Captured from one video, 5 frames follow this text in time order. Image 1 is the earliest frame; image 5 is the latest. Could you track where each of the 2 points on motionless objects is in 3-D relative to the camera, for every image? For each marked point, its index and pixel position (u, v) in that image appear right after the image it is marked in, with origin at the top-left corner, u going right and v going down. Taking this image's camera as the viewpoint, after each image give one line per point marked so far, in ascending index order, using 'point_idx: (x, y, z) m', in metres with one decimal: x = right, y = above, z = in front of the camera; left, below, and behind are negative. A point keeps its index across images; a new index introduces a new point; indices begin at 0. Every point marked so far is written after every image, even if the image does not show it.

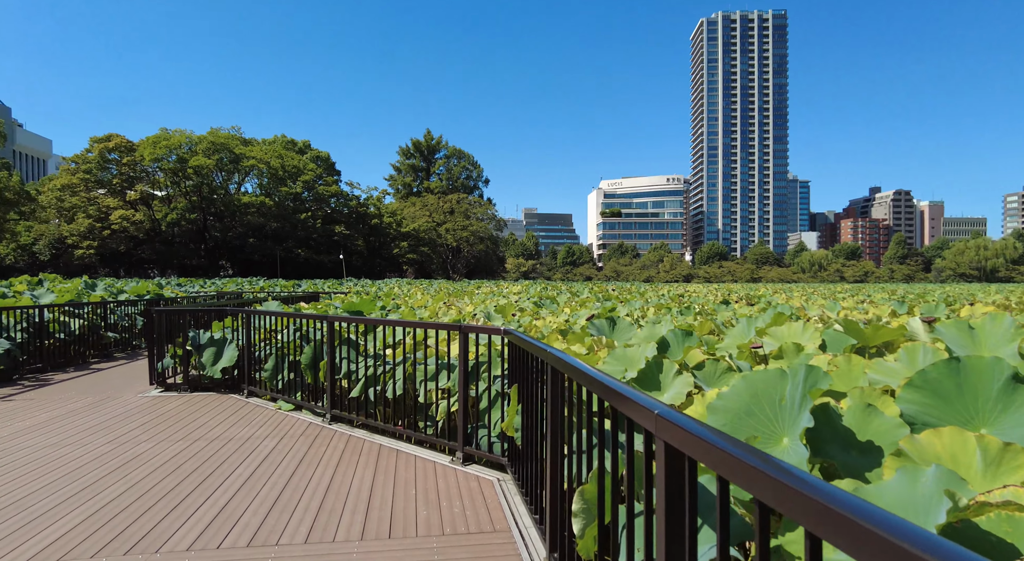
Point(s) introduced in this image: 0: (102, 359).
0: (-5.6, -1.1, +9.2) m
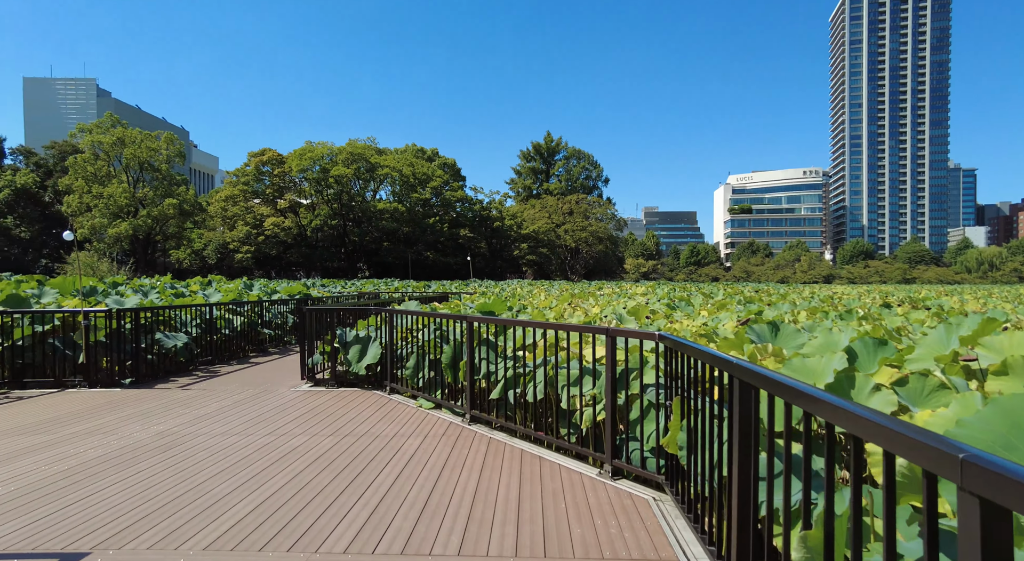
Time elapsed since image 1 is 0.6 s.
0: (-3.7, -1.1, +10.0) m
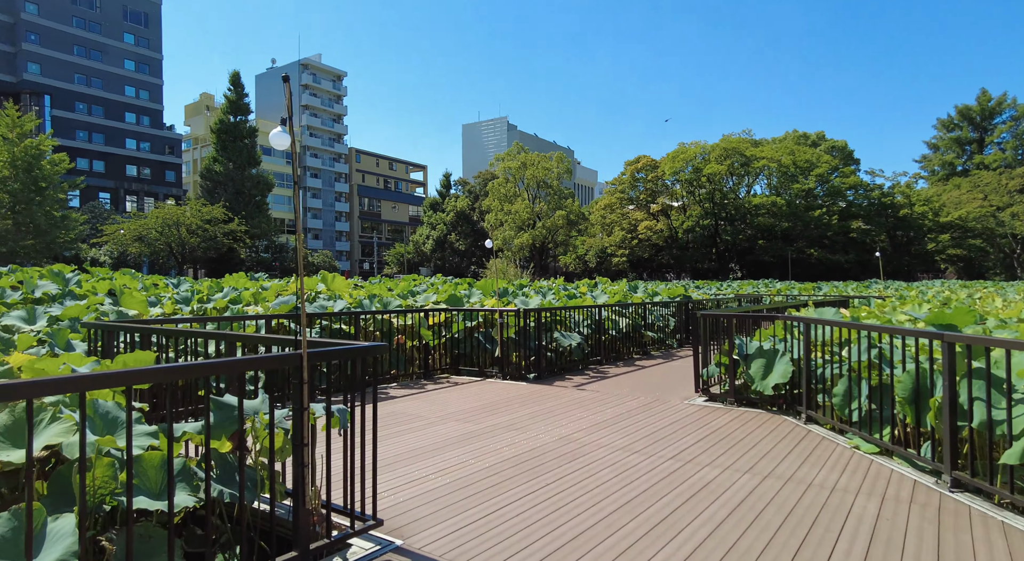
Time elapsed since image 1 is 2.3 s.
0: (+2.0, -1.1, +10.0) m
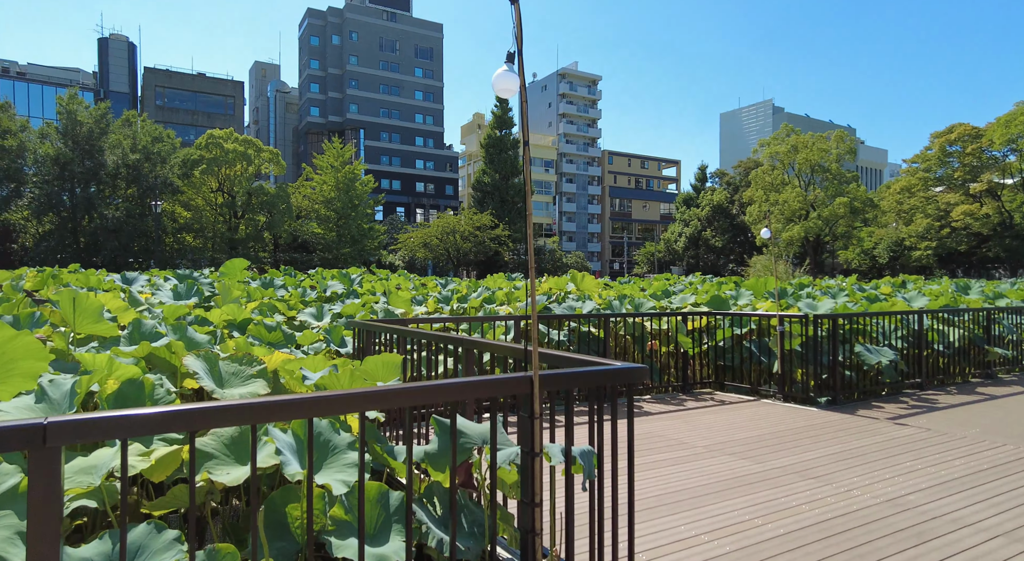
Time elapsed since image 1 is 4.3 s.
0: (+5.4, -1.1, +7.7) m
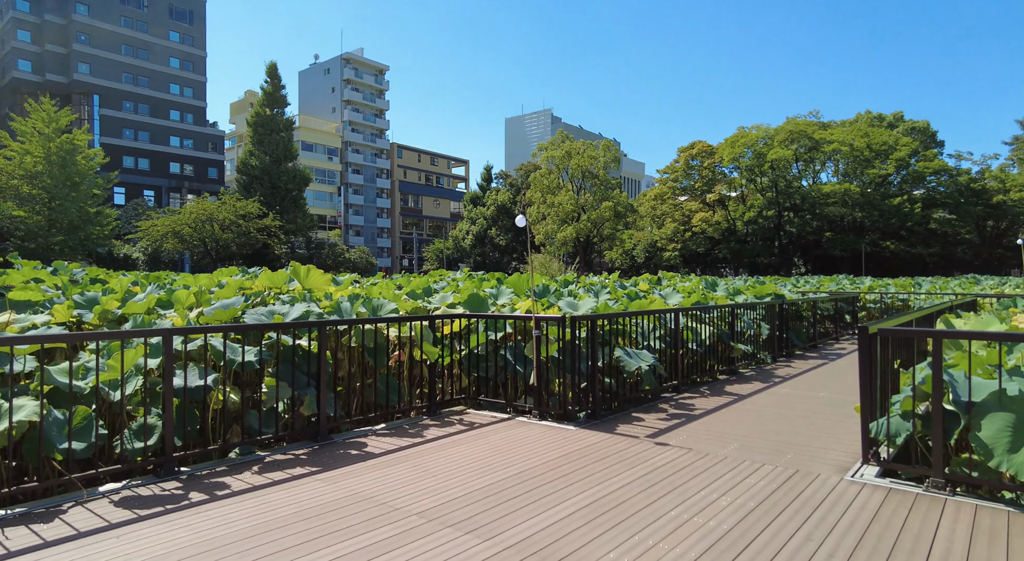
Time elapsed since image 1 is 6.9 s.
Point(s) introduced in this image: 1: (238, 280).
0: (+2.5, -1.1, +7.6) m
1: (-2.6, 0.0, +6.4) m
